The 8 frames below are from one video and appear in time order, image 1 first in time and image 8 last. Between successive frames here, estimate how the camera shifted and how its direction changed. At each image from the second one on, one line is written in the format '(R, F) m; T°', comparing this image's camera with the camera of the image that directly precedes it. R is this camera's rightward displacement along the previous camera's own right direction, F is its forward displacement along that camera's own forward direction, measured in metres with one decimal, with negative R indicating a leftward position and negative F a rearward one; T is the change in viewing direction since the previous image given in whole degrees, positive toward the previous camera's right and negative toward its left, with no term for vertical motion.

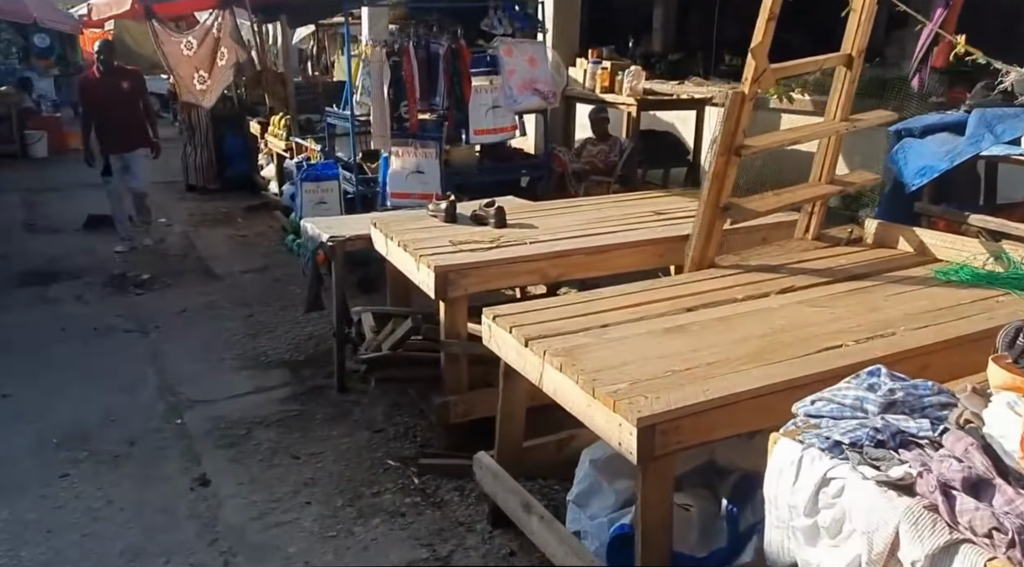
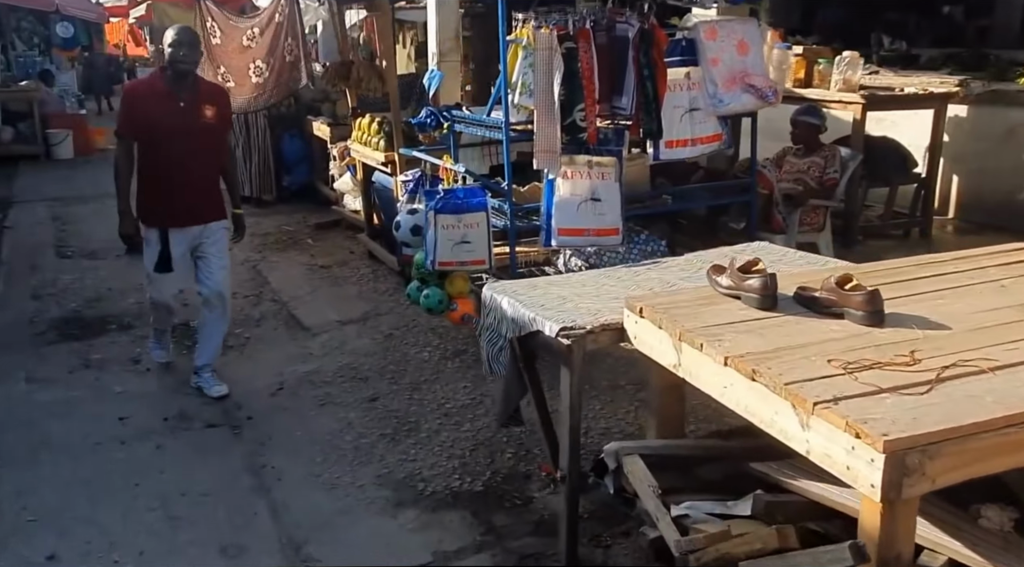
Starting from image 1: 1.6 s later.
(-0.8, +1.6) m; -1°
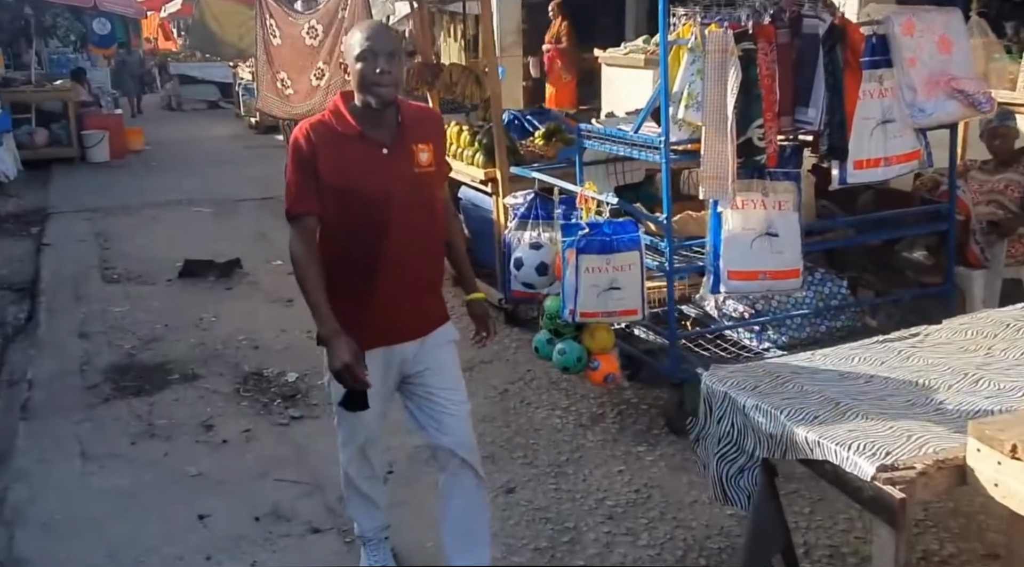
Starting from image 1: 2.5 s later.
(-0.5, +0.8) m; -2°
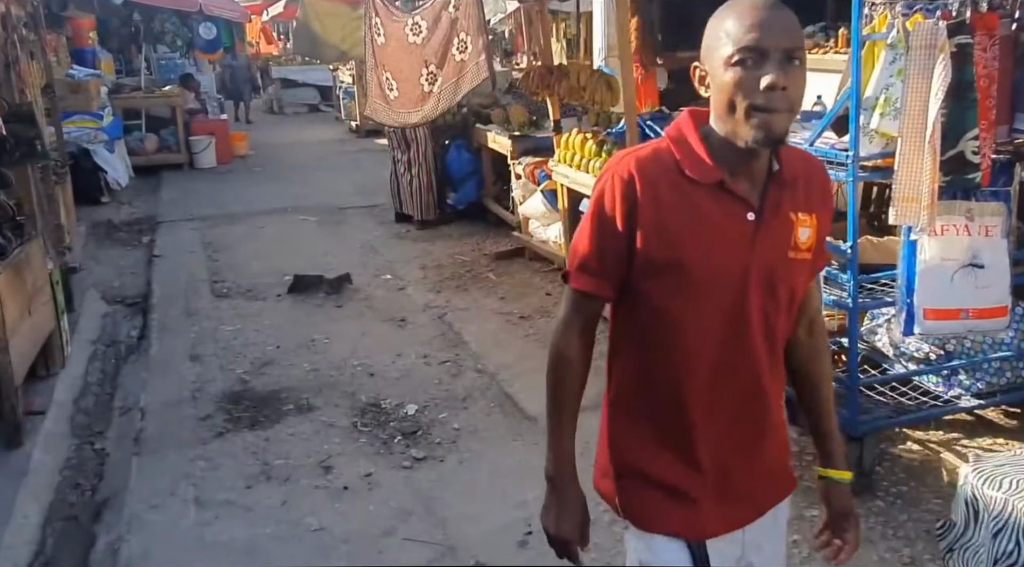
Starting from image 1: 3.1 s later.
(-0.2, +0.4) m; -5°
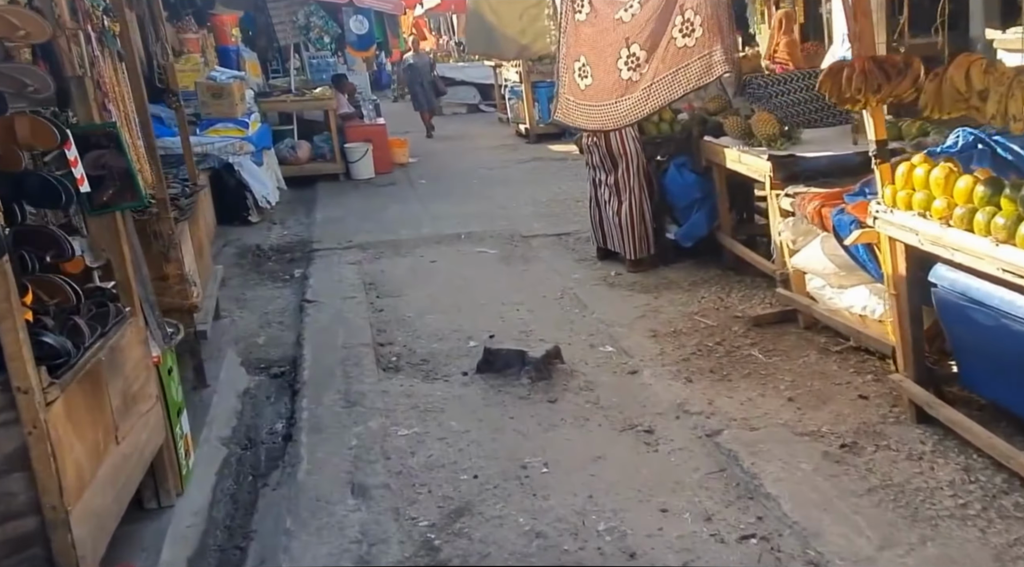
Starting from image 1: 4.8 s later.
(-0.6, +1.8) m; -8°
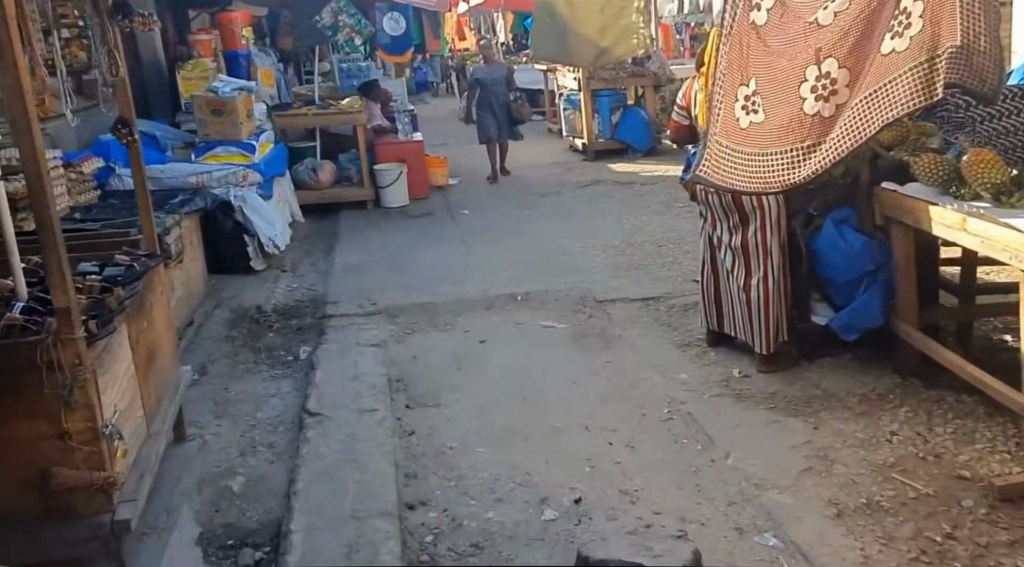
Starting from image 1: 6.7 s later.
(-0.2, +2.0) m; -2°
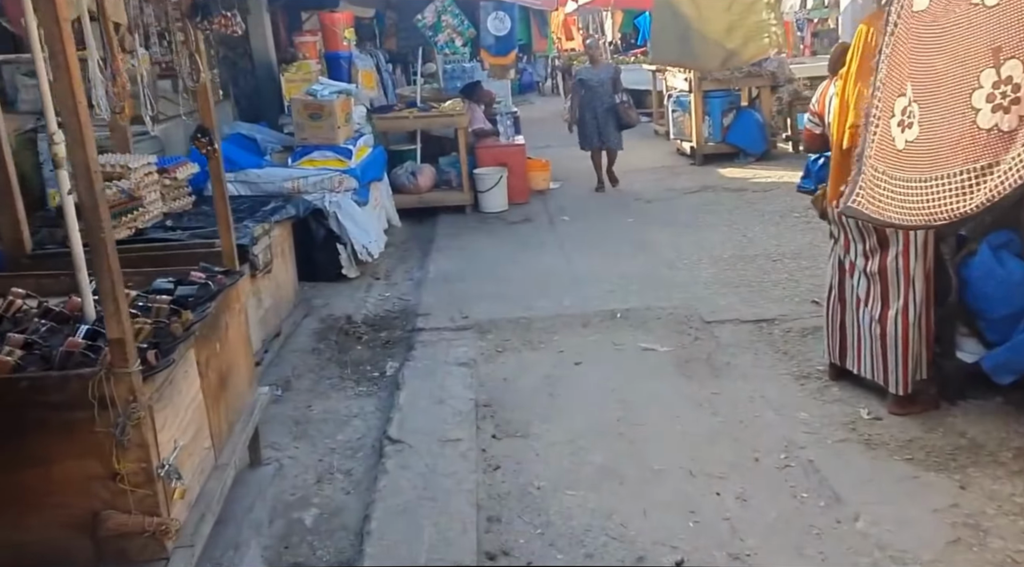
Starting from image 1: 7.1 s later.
(0.0, +0.5) m; -6°
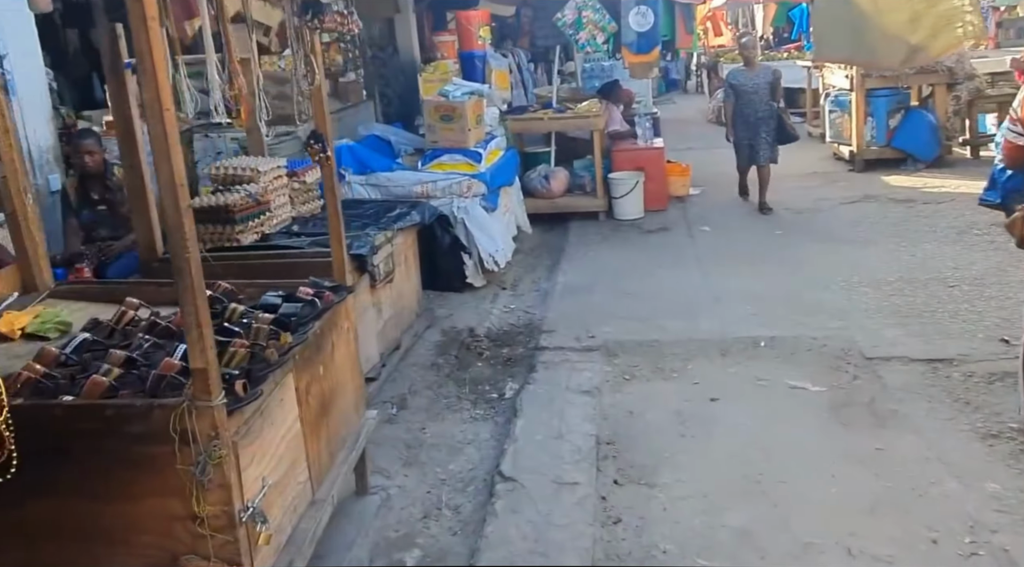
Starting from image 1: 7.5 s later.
(0.0, +0.5) m; -8°
